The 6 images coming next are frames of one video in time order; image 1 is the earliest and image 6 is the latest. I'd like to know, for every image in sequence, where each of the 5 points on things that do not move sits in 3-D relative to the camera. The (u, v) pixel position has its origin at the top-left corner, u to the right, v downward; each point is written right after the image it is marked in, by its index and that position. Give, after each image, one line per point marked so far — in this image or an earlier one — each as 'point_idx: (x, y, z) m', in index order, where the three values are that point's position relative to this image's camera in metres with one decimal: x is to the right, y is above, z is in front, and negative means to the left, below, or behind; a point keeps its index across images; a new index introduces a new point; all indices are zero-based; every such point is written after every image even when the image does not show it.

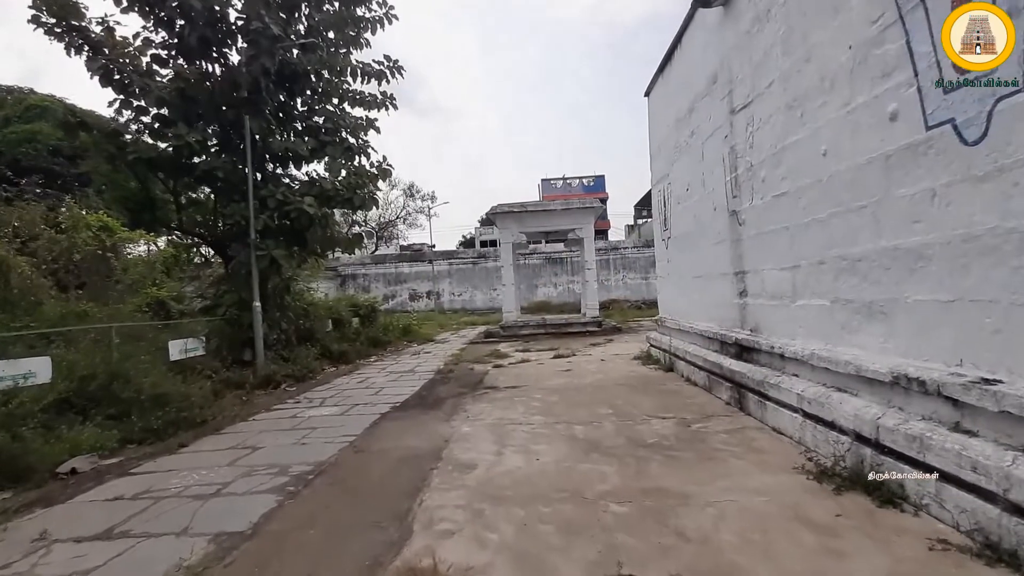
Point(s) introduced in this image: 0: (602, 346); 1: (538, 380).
0: (+1.7, -1.1, +9.7) m
1: (+0.3, -1.2, +6.4) m
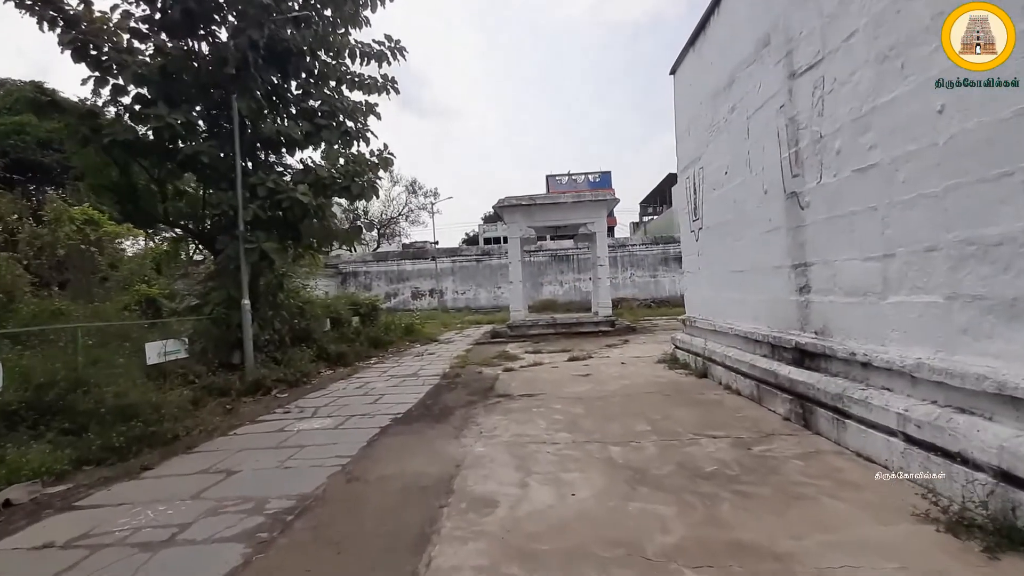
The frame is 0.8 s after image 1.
0: (+1.9, -1.1, +9.0) m
1: (+0.5, -1.1, +5.7) m
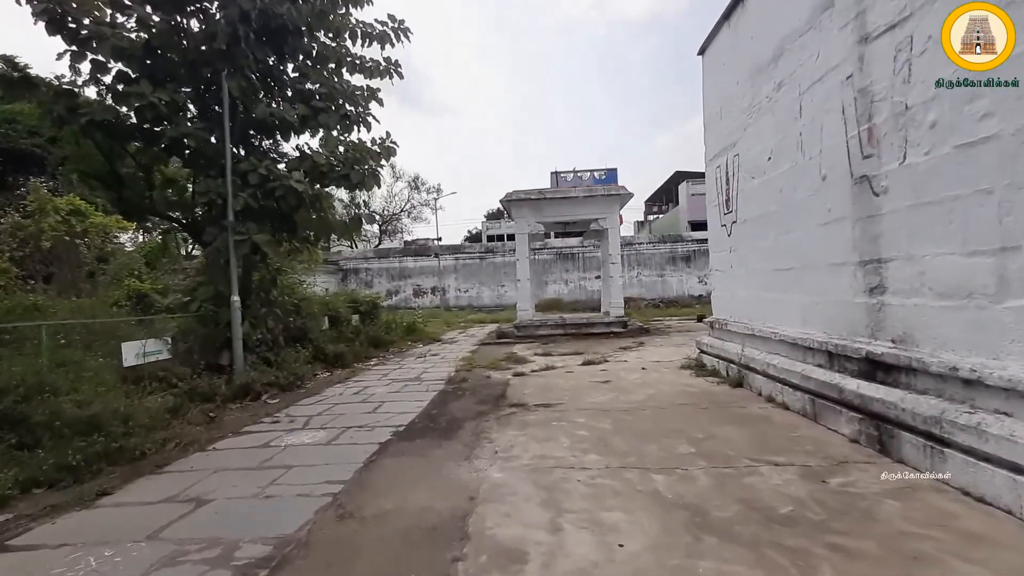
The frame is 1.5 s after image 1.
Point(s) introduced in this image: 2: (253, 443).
0: (+2.1, -1.0, +8.4) m
1: (+0.6, -1.1, +5.1) m
2: (-2.1, -1.3, +4.1) m
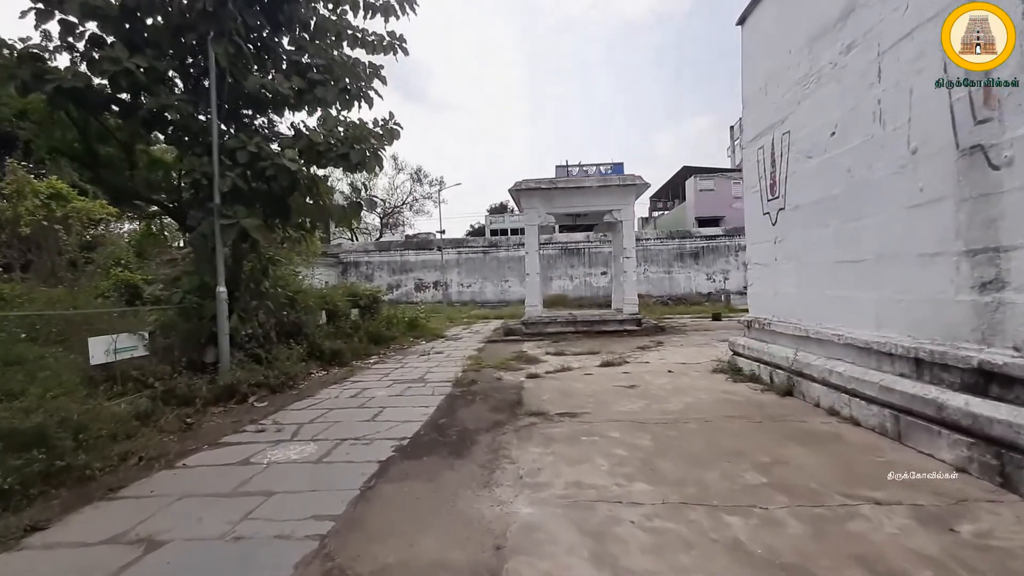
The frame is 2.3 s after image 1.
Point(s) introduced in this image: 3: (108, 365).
0: (+2.2, -1.0, +7.8) m
1: (+0.8, -1.0, +4.5) m
2: (-1.9, -1.2, +3.5) m
3: (-3.9, -0.7, +4.9) m
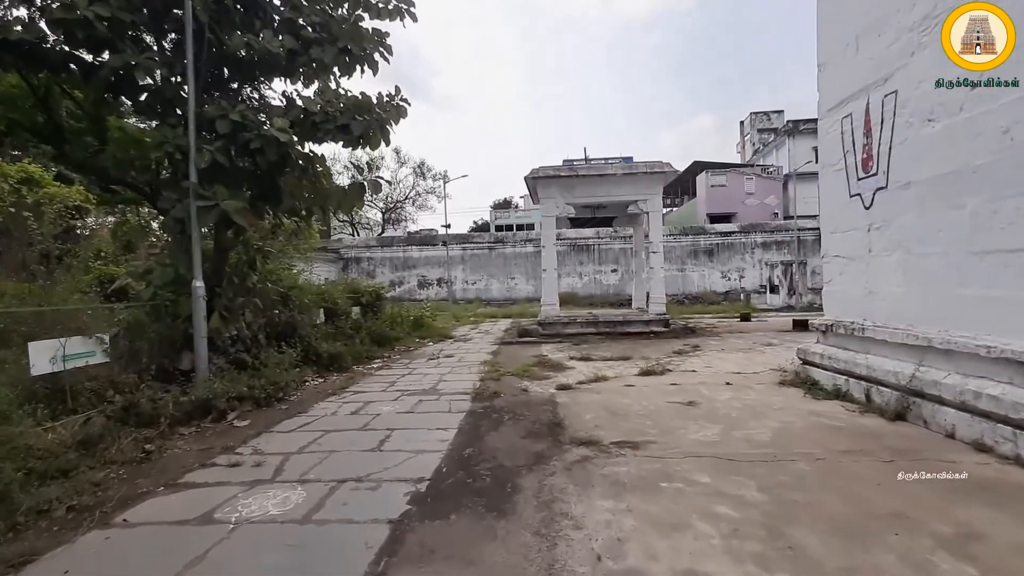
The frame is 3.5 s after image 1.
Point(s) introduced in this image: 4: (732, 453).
0: (+2.5, -0.9, +6.9) m
1: (+1.1, -1.0, +3.6) m
2: (-1.7, -1.1, +2.6) m
3: (-3.6, -0.7, +4.0) m
4: (+1.3, -1.0, +3.1) m
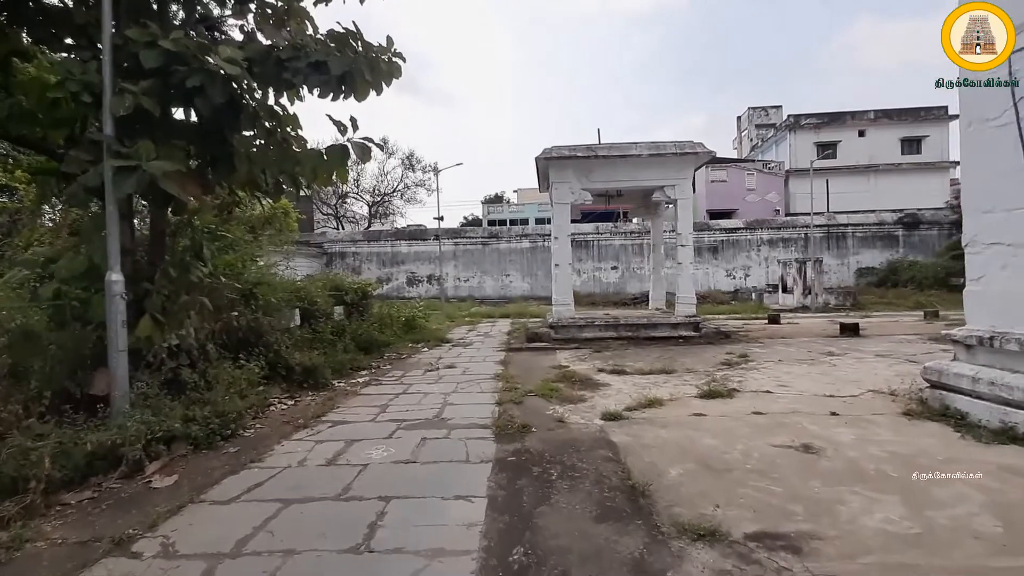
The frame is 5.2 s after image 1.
0: (+2.7, -0.9, +5.7) m
1: (+1.4, -1.0, +2.3) m
2: (-1.3, -1.1, +1.2) m
3: (-3.3, -0.6, +2.6) m
4: (+1.7, -1.0, +1.8) m
